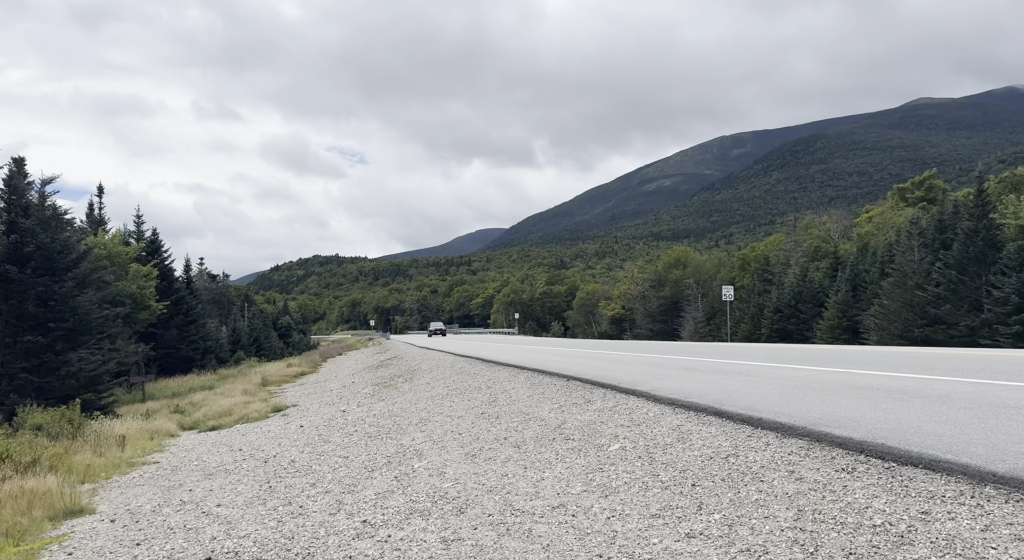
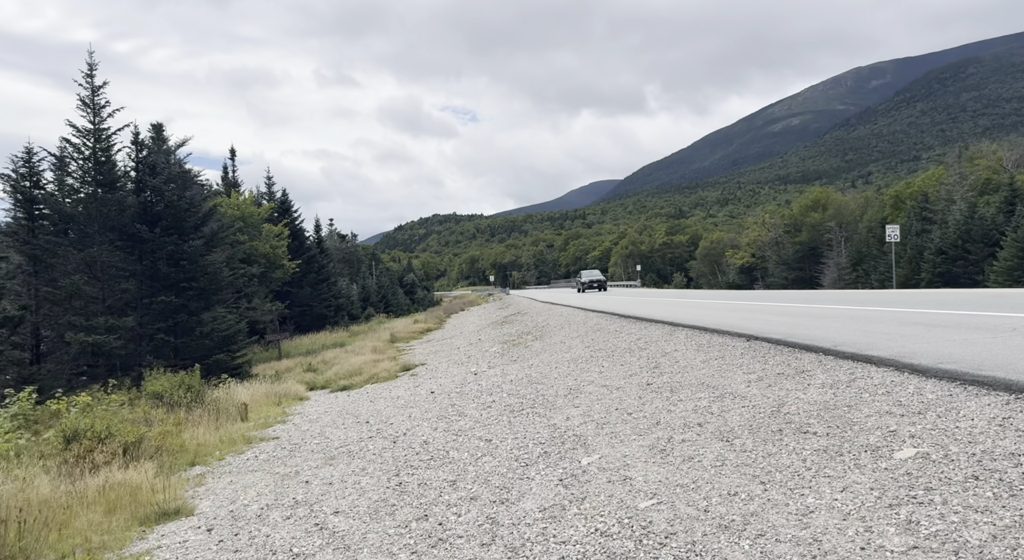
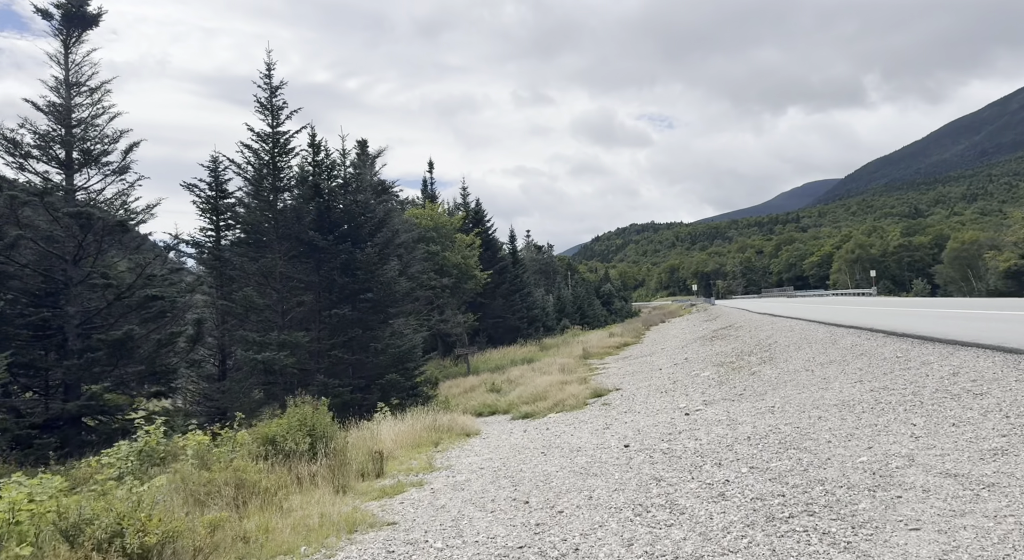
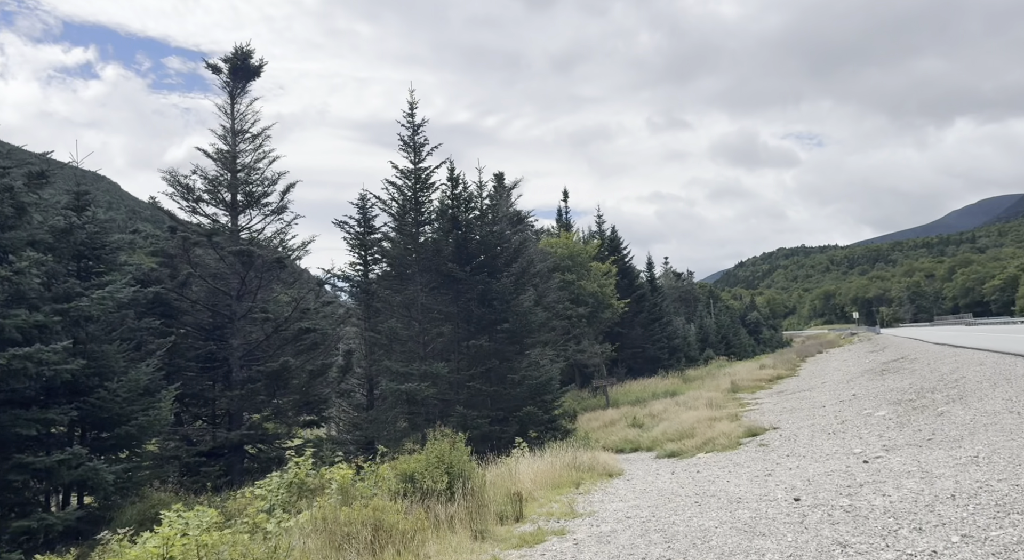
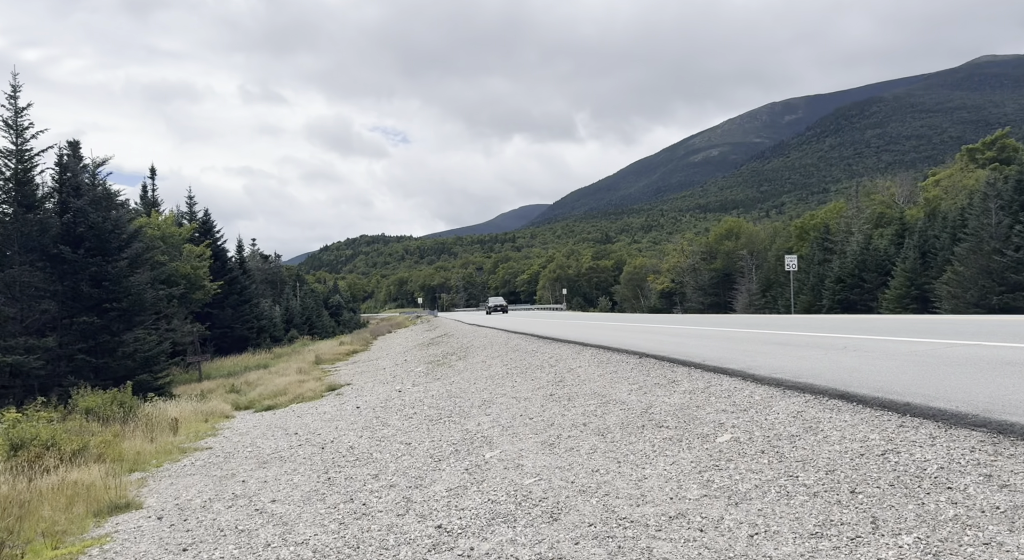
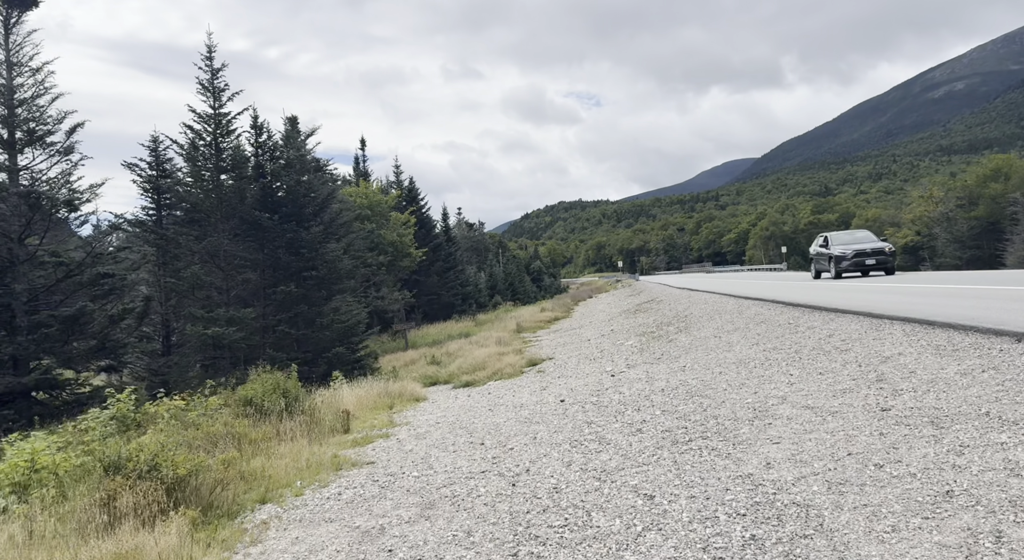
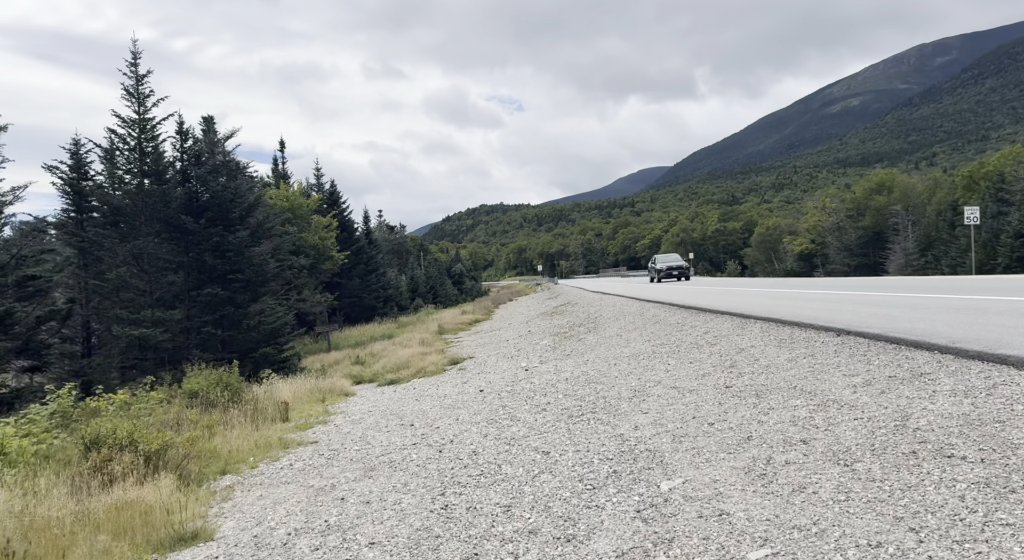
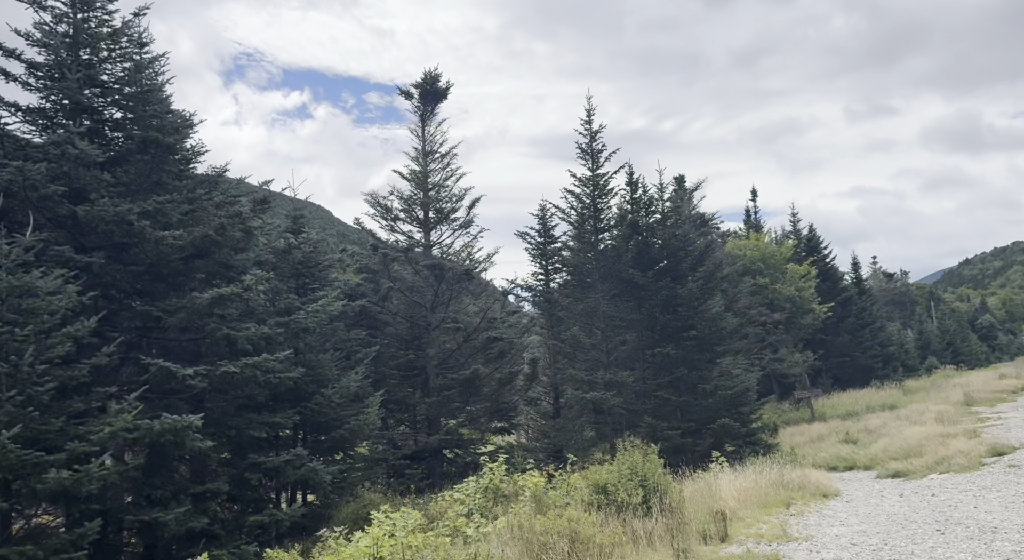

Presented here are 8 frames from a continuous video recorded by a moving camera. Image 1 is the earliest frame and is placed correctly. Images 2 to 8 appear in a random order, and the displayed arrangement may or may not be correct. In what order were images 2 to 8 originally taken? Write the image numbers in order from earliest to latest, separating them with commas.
5, 2, 7, 6, 3, 4, 8
